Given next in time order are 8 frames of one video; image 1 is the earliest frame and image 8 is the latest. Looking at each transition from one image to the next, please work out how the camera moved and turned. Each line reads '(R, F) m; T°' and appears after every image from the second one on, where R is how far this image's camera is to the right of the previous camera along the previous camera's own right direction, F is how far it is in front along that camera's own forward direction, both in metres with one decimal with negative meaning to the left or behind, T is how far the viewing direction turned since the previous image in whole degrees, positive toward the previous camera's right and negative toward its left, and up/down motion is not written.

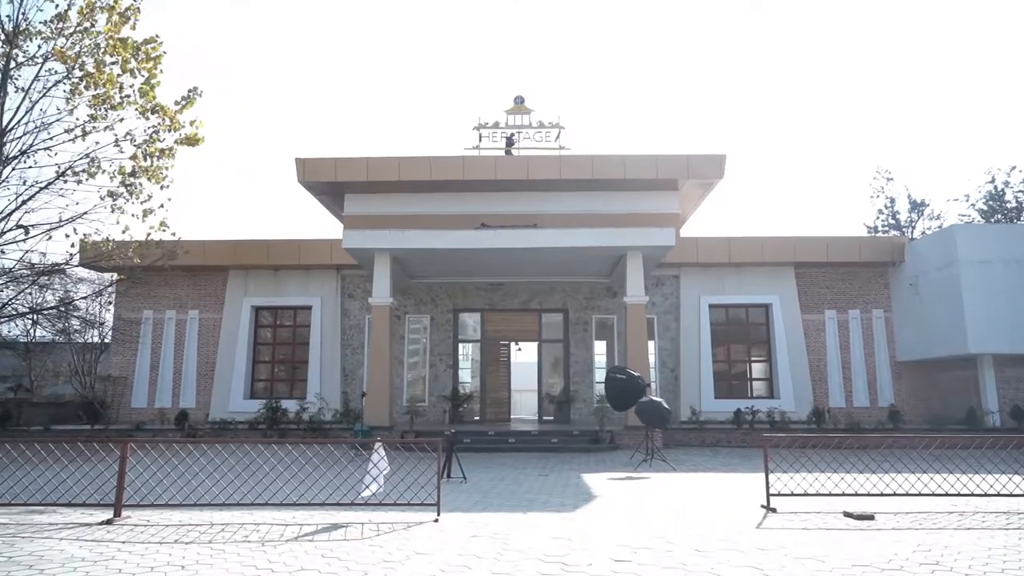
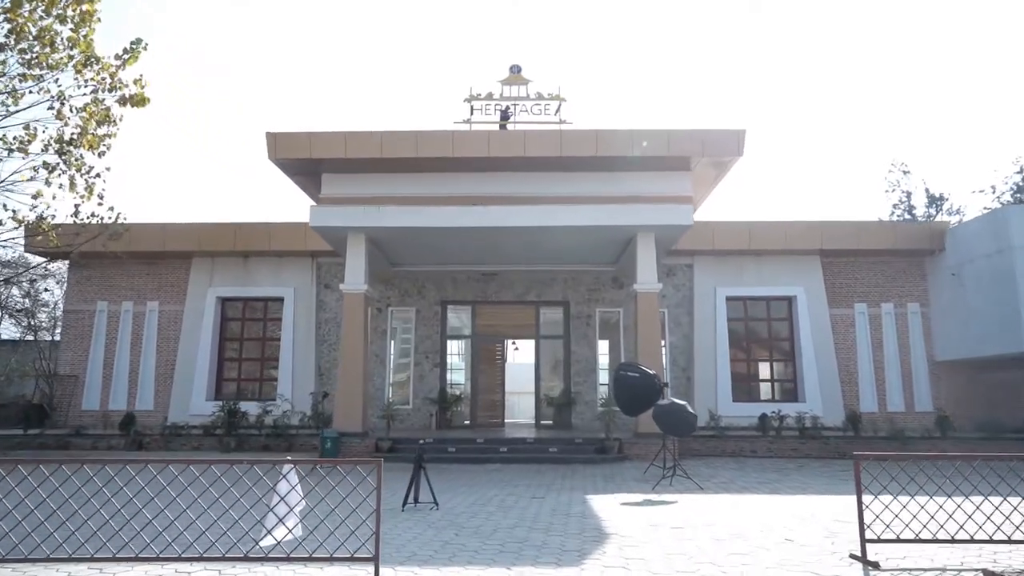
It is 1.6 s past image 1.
(+0.1, +2.2) m; 0°
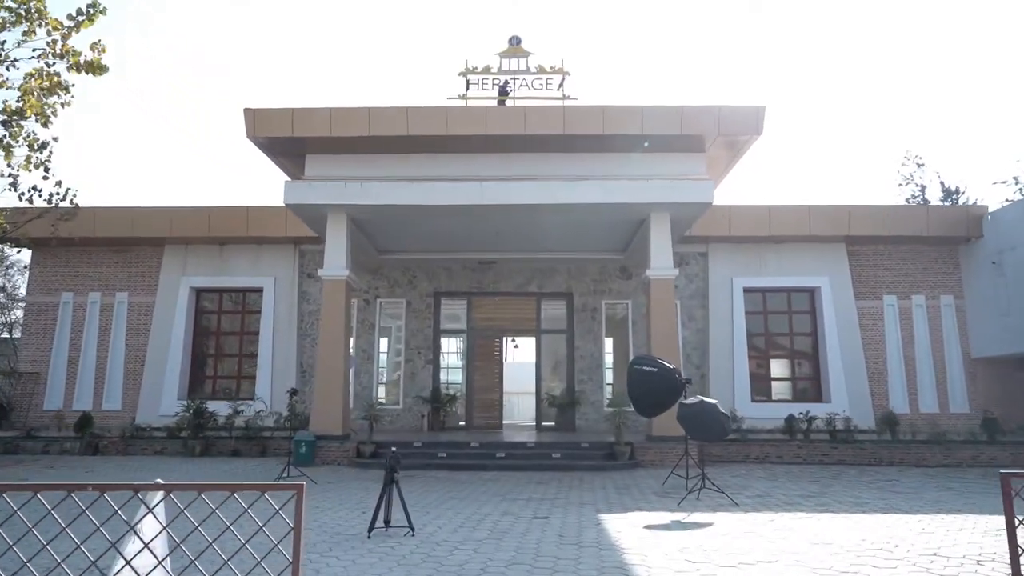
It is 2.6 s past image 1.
(0.0, +1.6) m; 0°
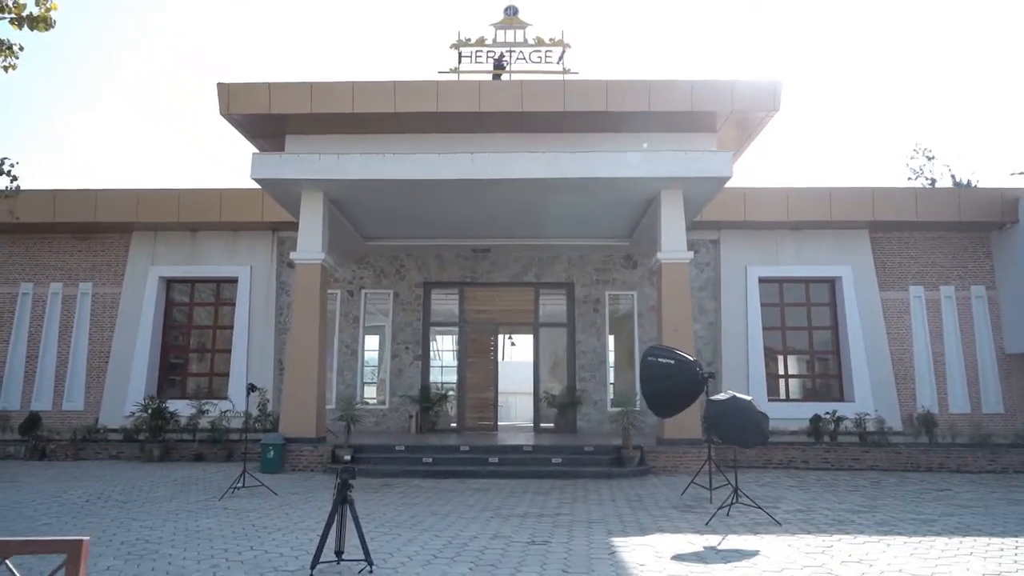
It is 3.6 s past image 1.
(+0.1, +1.4) m; 0°
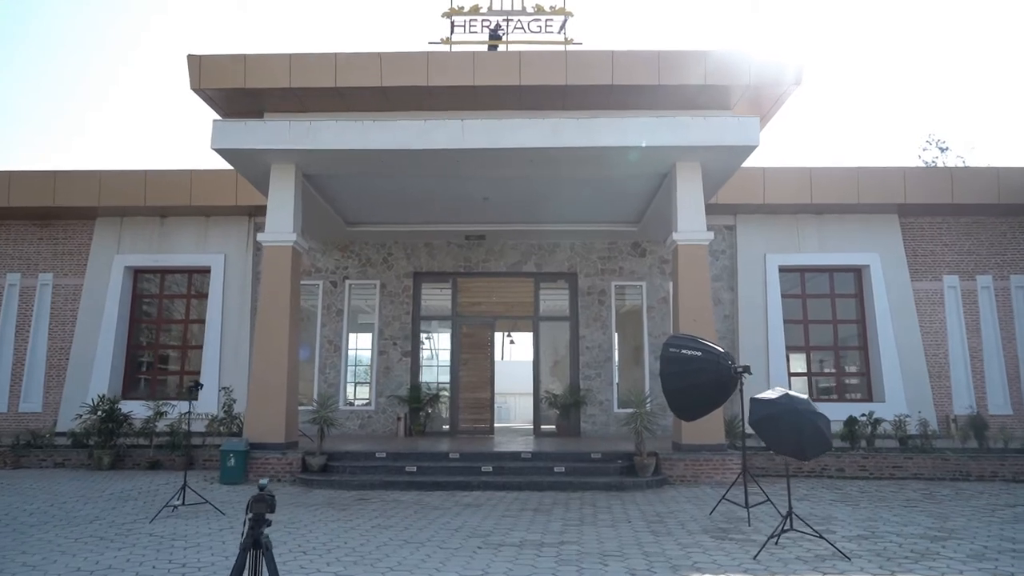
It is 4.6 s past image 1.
(+0.1, +1.4) m; 0°
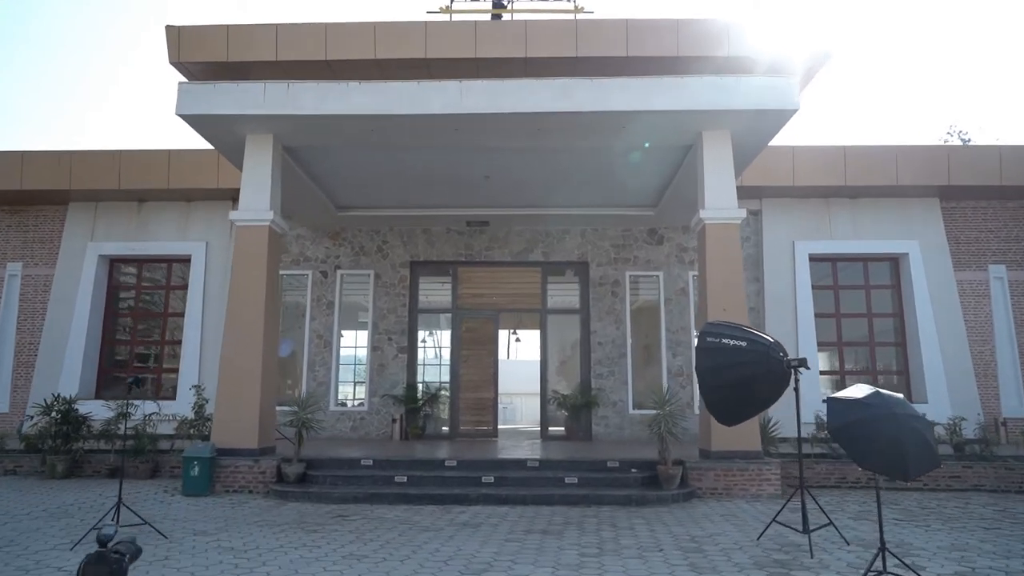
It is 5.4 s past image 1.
(0.0, +1.2) m; -1°
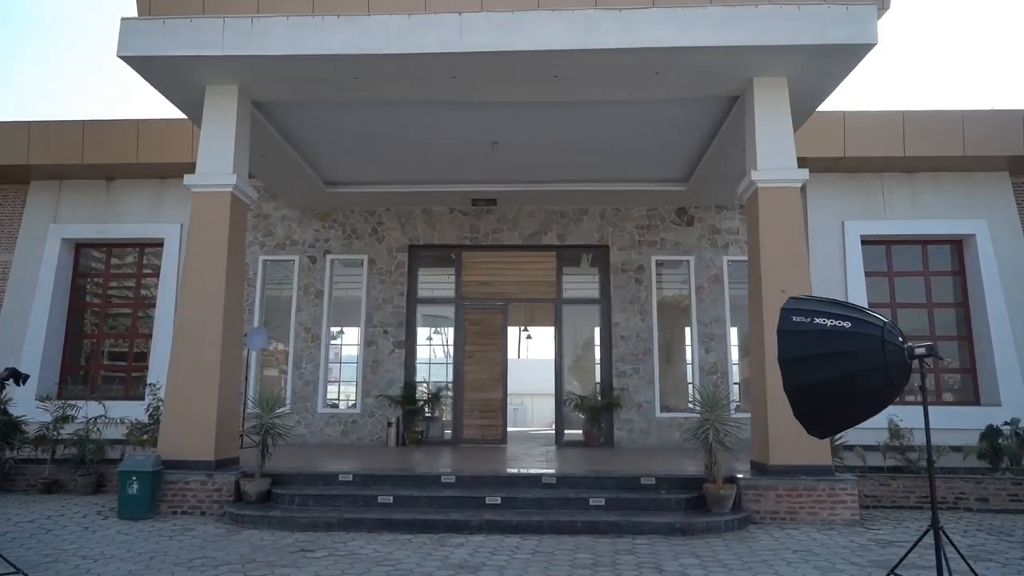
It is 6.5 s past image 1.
(0.0, +1.6) m; -1°
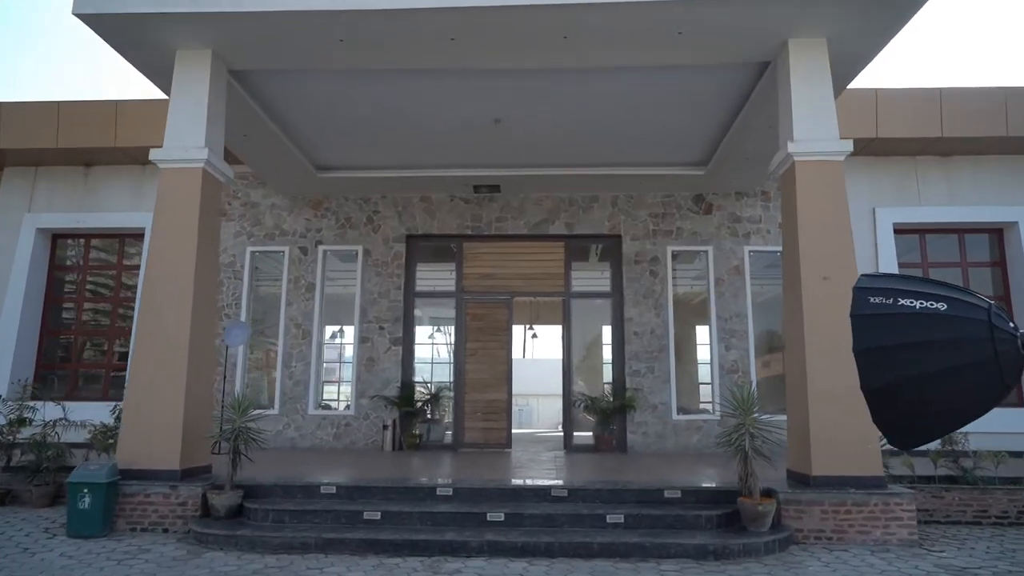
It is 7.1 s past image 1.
(0.0, +0.9) m; 0°
